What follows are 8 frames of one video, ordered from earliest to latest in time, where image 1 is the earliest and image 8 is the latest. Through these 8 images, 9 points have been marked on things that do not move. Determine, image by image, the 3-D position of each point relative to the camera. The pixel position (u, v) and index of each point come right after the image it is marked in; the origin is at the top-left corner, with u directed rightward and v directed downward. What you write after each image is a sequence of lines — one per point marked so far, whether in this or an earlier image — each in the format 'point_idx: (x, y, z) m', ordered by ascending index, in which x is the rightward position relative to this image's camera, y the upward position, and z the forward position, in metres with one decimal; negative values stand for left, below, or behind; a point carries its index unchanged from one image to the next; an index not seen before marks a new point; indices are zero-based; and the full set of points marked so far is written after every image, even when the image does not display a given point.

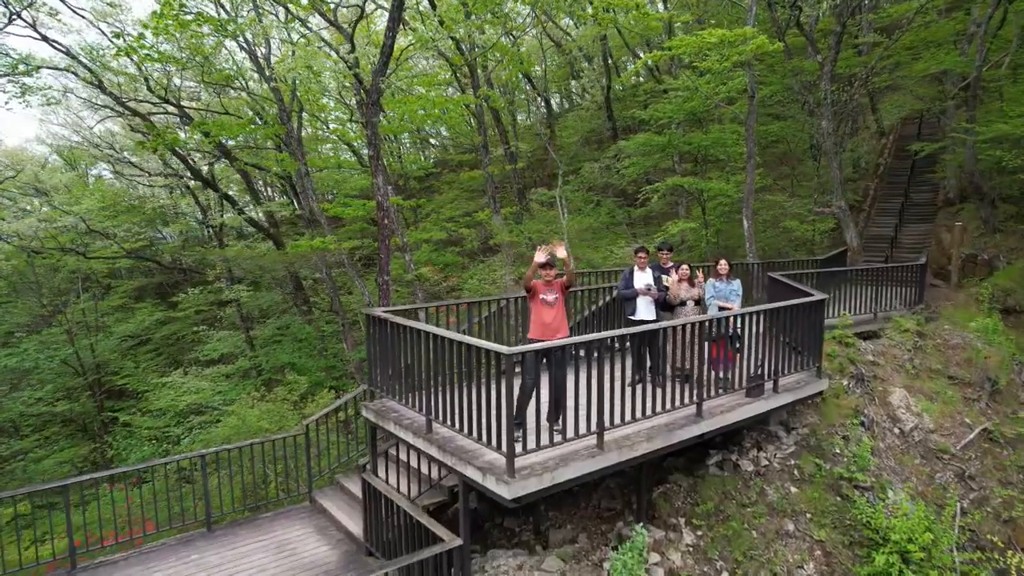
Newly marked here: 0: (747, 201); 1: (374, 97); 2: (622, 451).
0: (+4.5, +1.6, +12.1) m
1: (-1.9, +2.6, +8.9) m
2: (+0.8, -1.2, +4.8) m
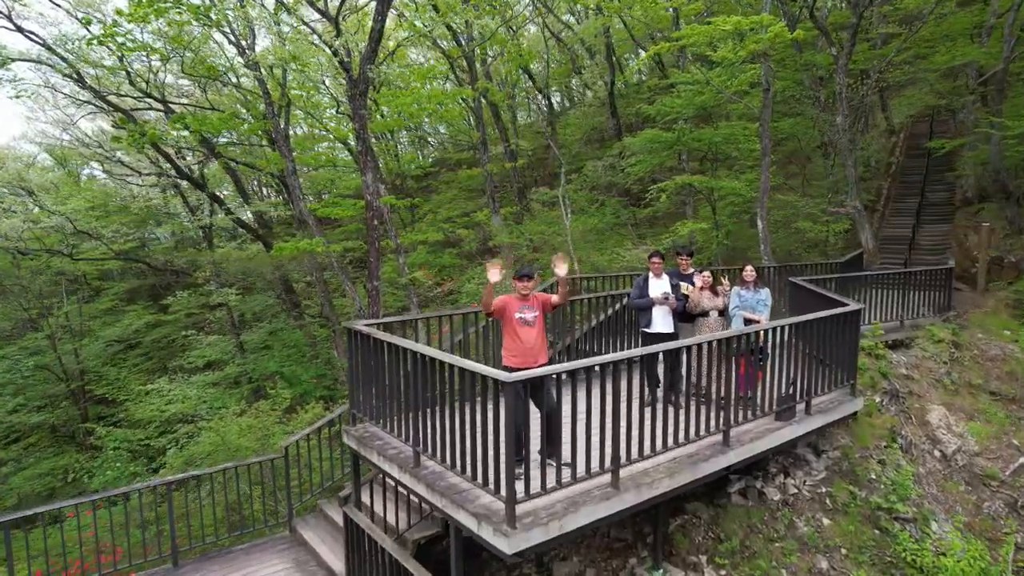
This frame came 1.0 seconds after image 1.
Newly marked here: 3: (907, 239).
0: (+4.5, +1.5, +11.4) m
1: (-1.9, +2.6, +8.2) m
2: (+0.8, -1.3, +4.1) m
3: (+9.2, +1.1, +15.0) m
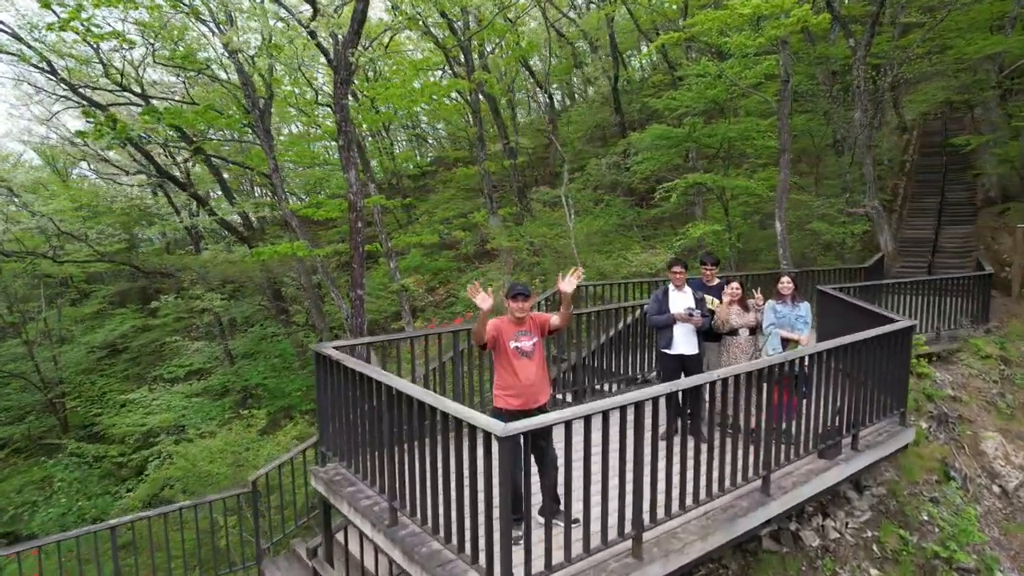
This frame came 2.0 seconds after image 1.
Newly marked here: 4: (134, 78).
0: (+4.4, +1.4, +10.6) m
1: (-1.9, +2.5, +7.4) m
2: (+0.8, -1.4, +3.3) m
3: (+9.2, +1.0, +14.2) m
4: (-7.5, +4.2, +12.9) m
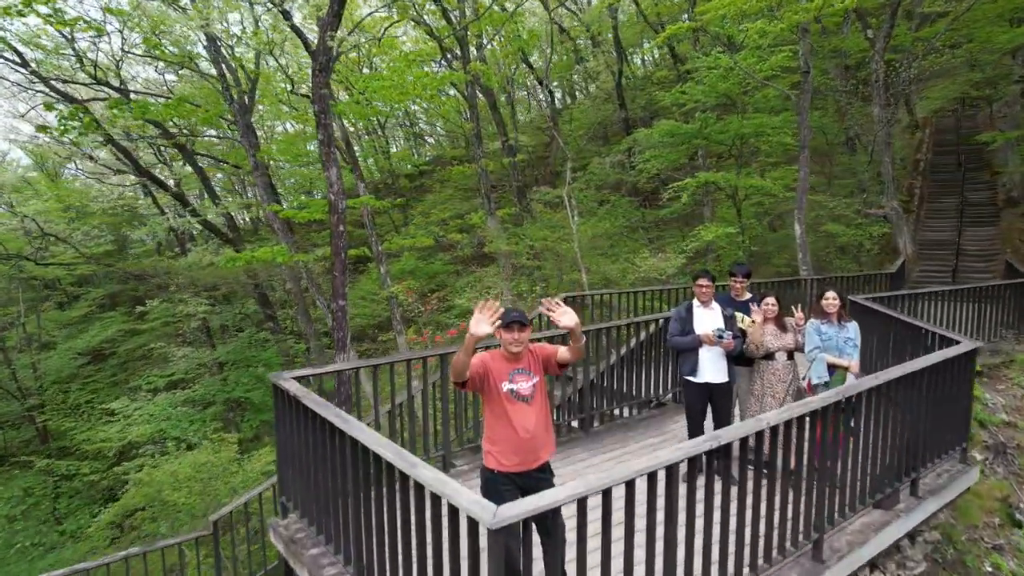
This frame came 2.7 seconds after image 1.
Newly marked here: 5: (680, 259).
0: (+4.4, +1.3, +9.9) m
1: (-1.9, +2.4, +6.7) m
2: (+0.8, -1.5, +2.6) m
3: (+9.2, +0.9, +13.4) m
4: (-7.5, +4.1, +12.2) m
5: (+2.5, +0.4, +9.7) m
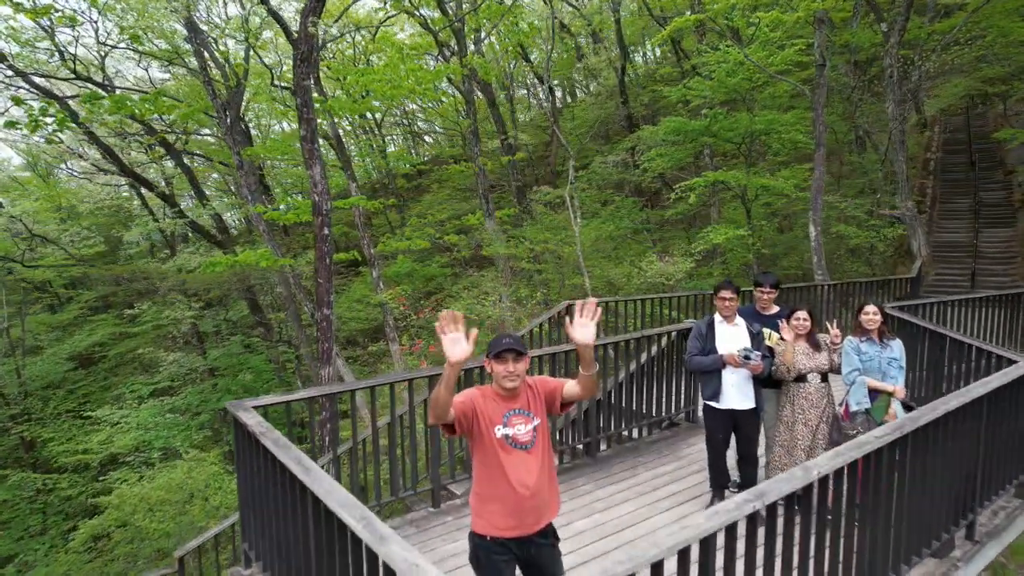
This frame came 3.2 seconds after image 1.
0: (+4.4, +1.2, +9.4) m
1: (-1.9, +2.3, +6.2) m
2: (+0.8, -1.6, +2.1) m
3: (+9.1, +0.8, +13.0) m
4: (-7.6, +4.0, +11.7) m
5: (+2.5, +0.4, +9.2) m
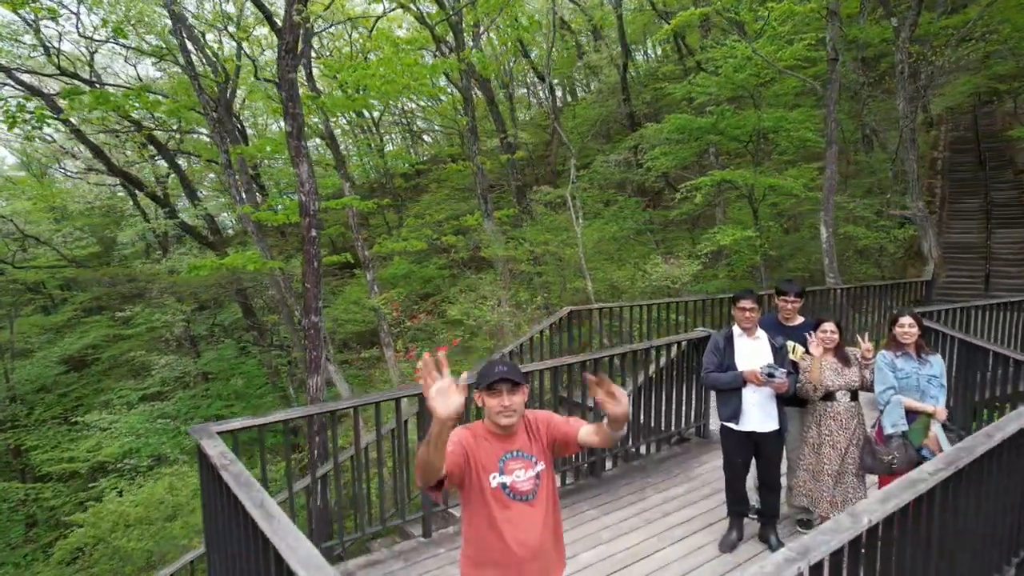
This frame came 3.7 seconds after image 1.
0: (+4.4, +1.2, +9.1) m
1: (-1.9, +2.2, +5.9) m
2: (+0.8, -1.6, +1.8) m
3: (+9.1, +0.8, +12.6) m
4: (-7.6, +3.9, +11.3) m
5: (+2.5, +0.3, +8.9) m
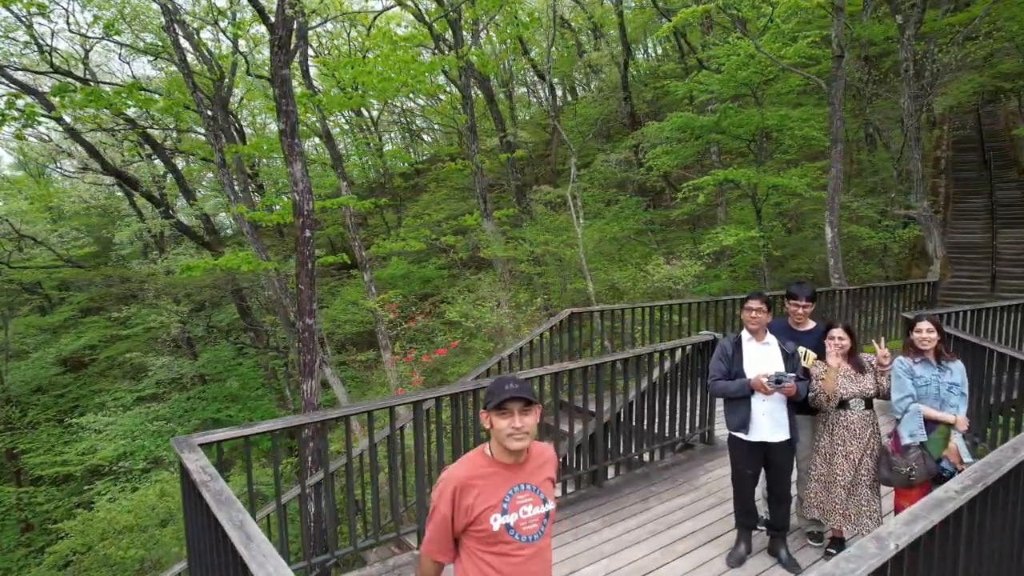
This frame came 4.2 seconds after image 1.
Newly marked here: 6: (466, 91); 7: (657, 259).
0: (+4.4, +1.2, +8.9) m
1: (-2.0, +2.2, +5.7) m
2: (+0.8, -1.6, +1.6) m
3: (+9.1, +0.8, +12.5) m
4: (-7.6, +3.9, +11.2) m
5: (+2.5, +0.3, +8.7) m
6: (-0.9, +3.8, +12.5) m
7: (+2.1, +0.4, +9.2) m
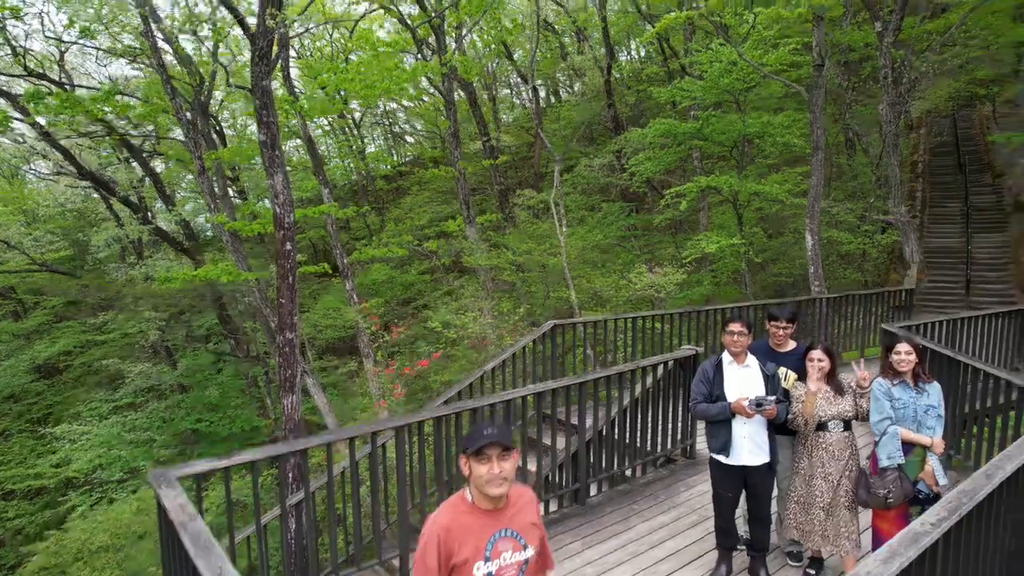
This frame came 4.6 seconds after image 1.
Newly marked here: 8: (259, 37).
0: (+4.2, +1.1, +9.0) m
1: (-2.1, +2.1, +5.6) m
2: (+0.7, -1.7, +1.6) m
3: (+8.8, +0.7, +12.7) m
4: (-7.9, +3.8, +11.0) m
5: (+2.3, +0.2, +8.8) m
6: (-1.2, +3.7, +12.5) m
7: (+1.8, +0.3, +9.3) m
8: (-2.1, +2.1, +5.4) m
